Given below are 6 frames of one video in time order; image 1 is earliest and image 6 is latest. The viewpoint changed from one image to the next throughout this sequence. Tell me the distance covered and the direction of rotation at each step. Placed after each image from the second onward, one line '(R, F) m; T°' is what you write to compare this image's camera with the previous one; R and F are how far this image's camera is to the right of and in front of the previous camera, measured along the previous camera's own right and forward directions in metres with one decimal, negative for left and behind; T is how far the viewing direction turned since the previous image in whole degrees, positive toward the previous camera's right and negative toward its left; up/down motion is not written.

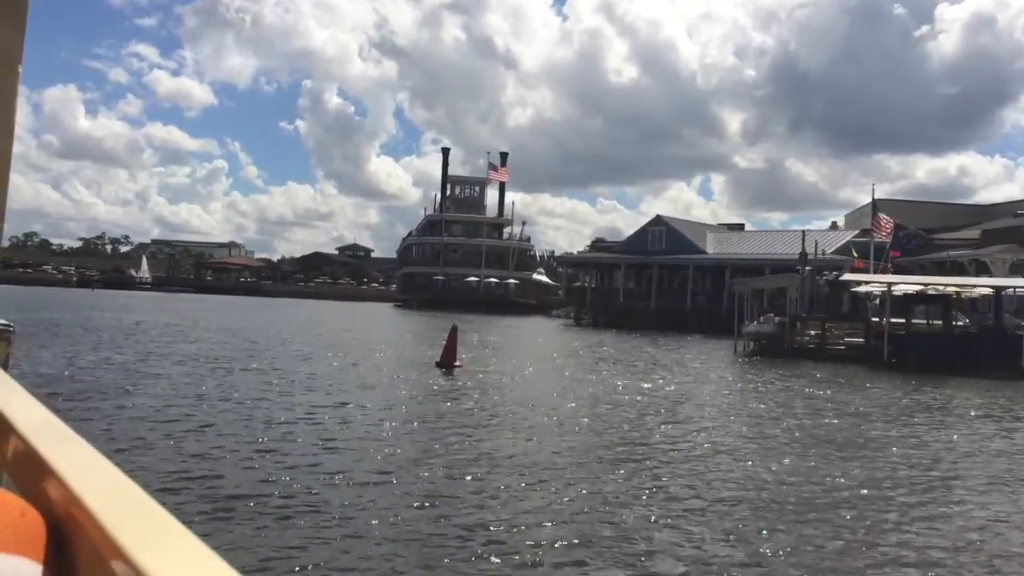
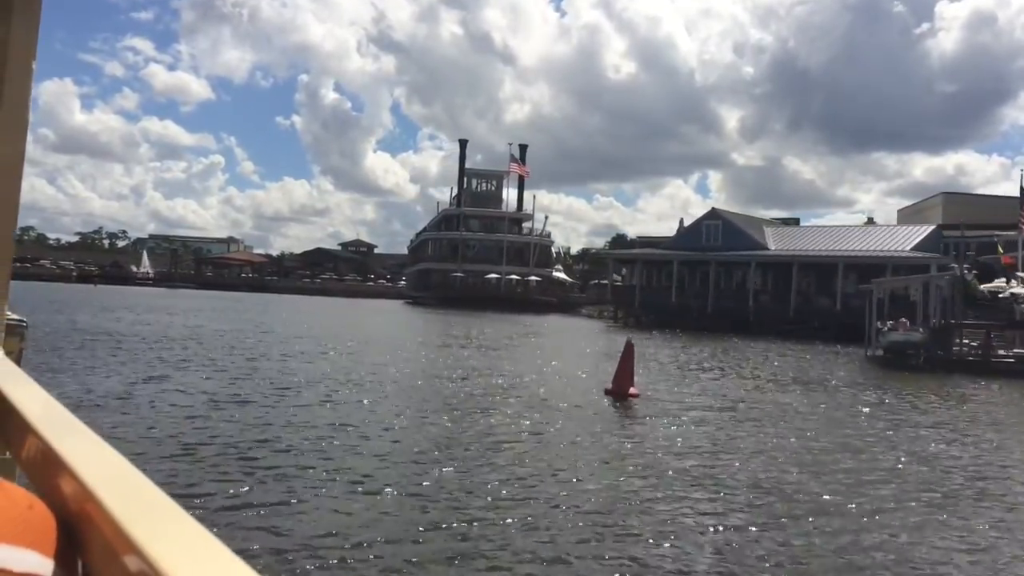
(-0.8, +1.1) m; 0°
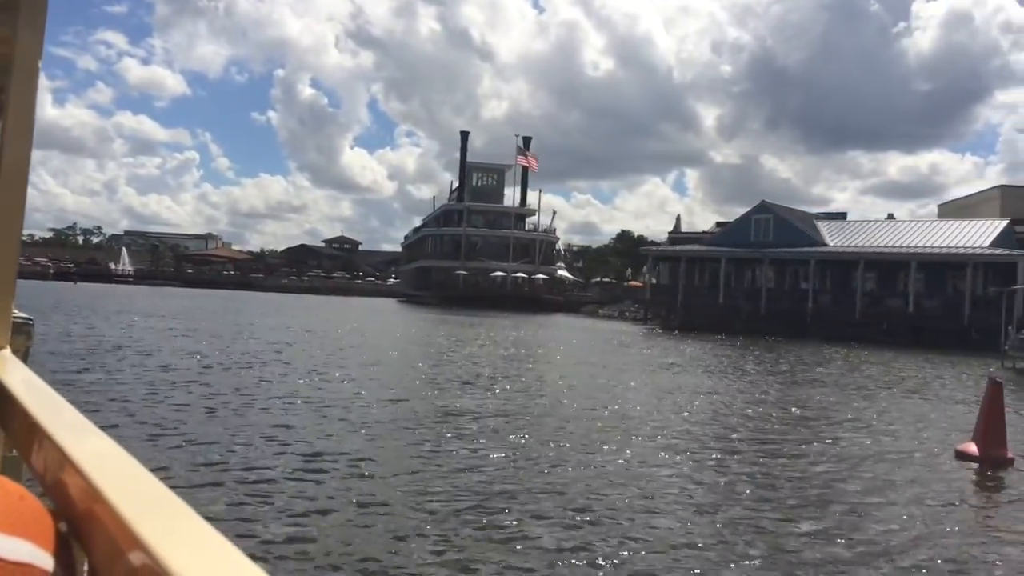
(-0.8, +1.2) m; +1°
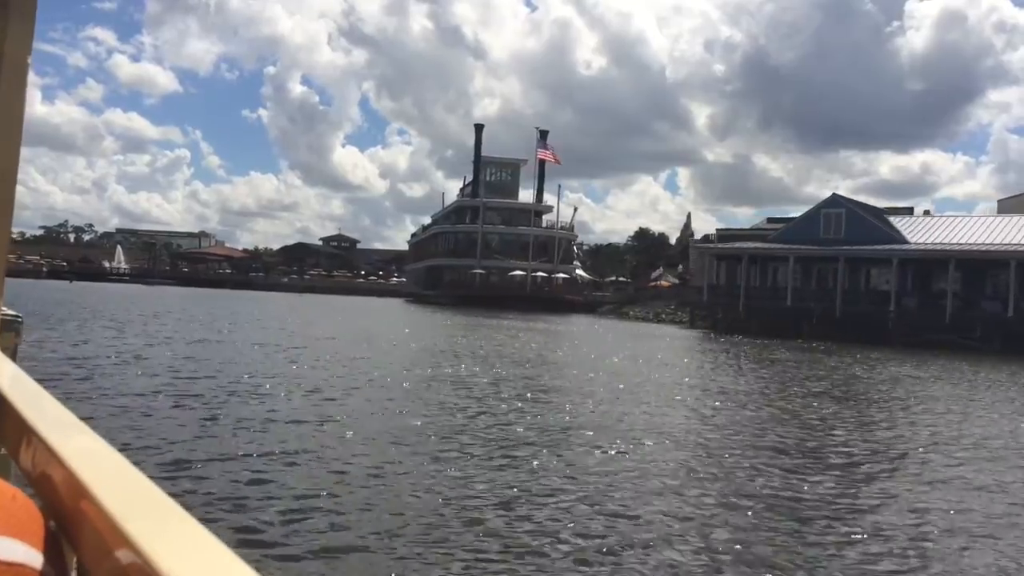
(-0.7, +1.1) m; +1°
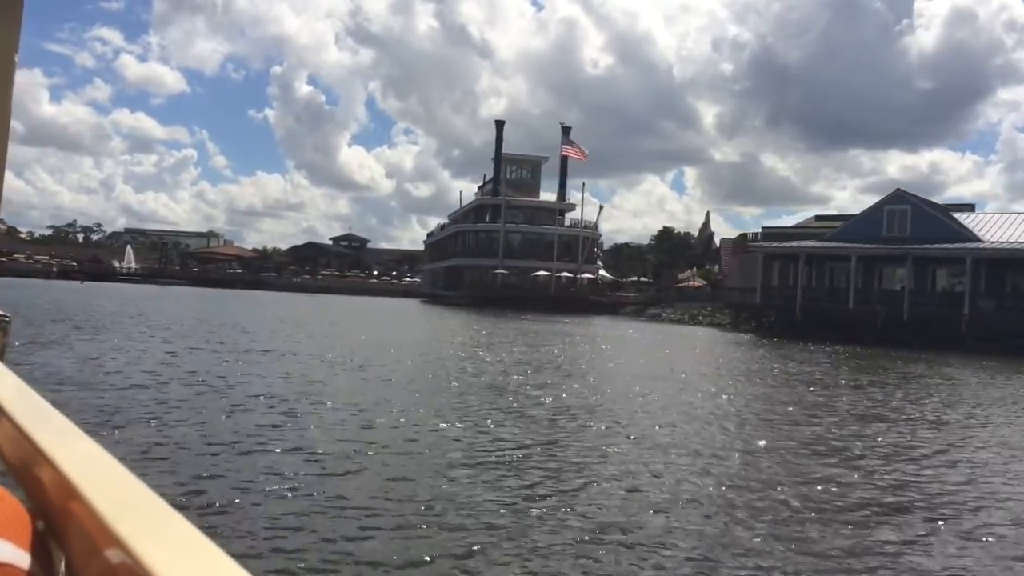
(-0.5, +0.7) m; 0°
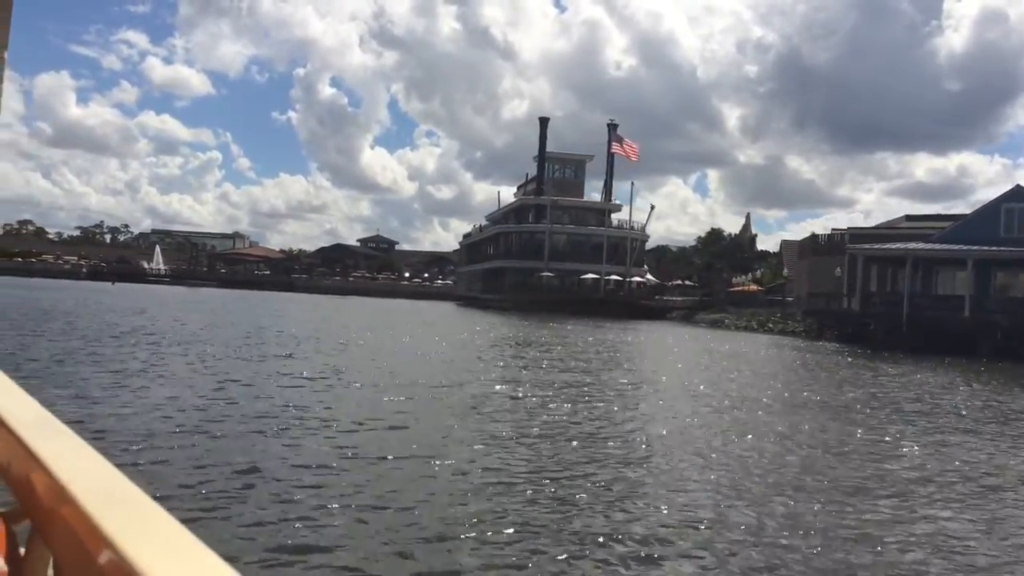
(-0.6, +1.0) m; -1°
